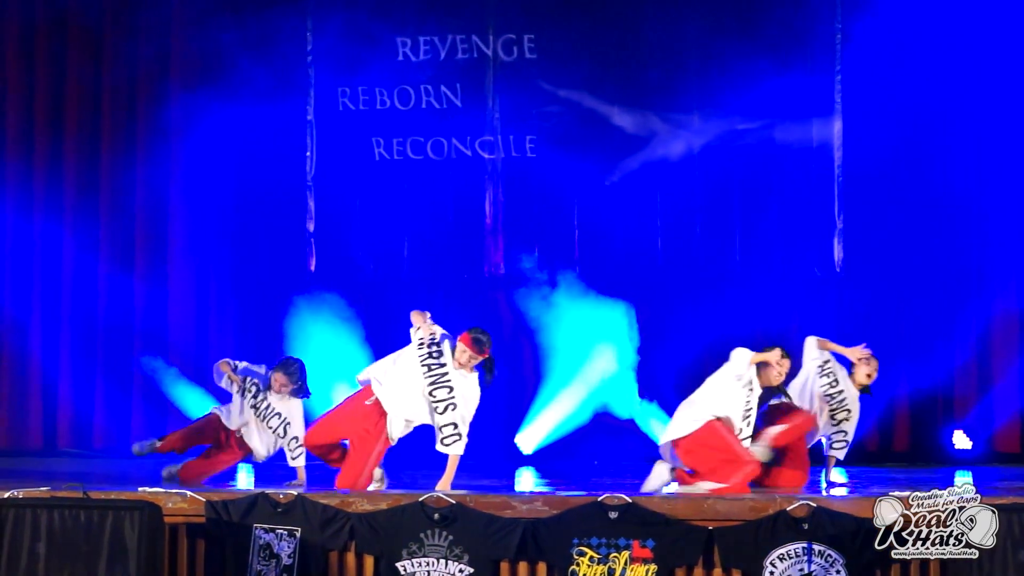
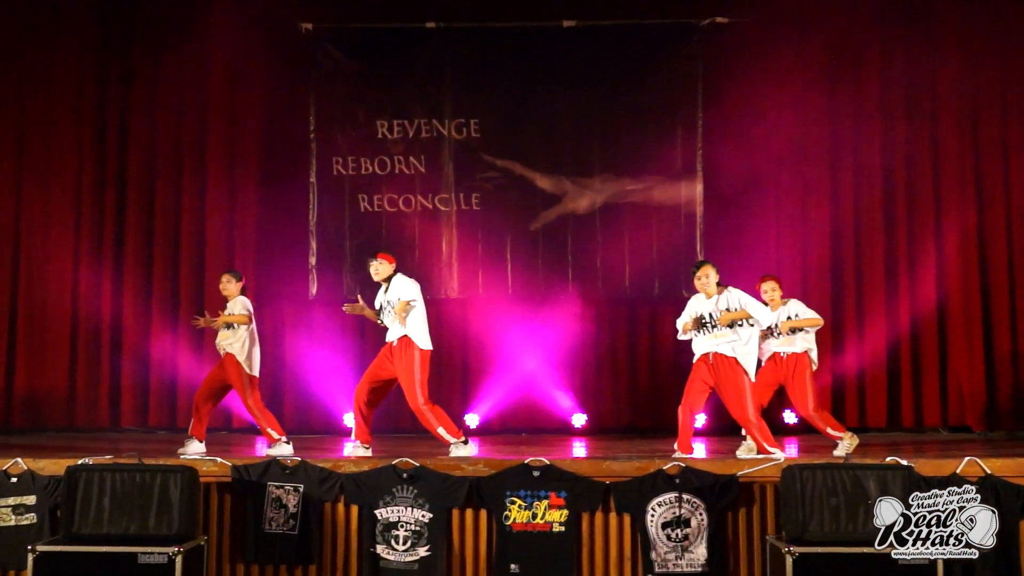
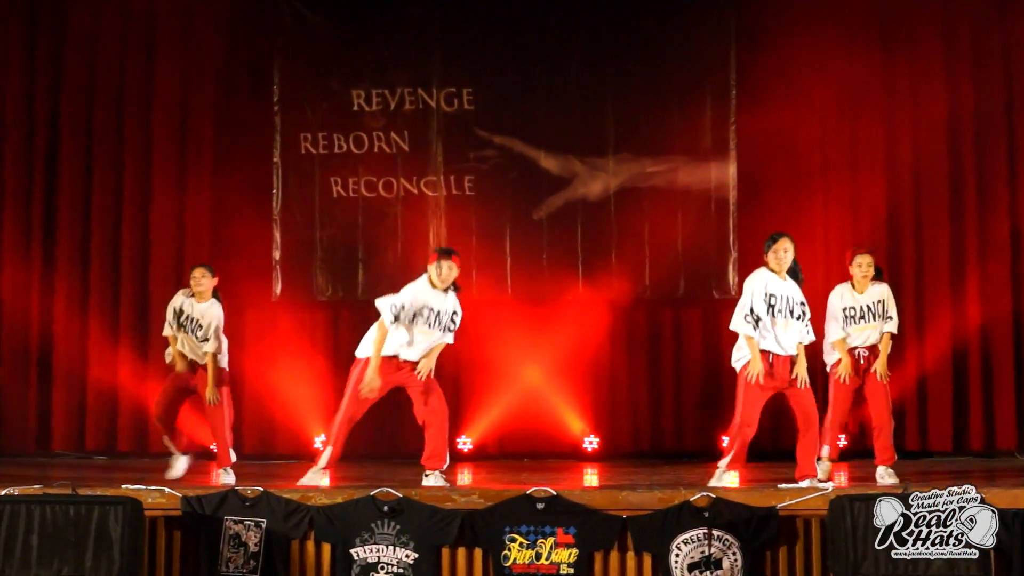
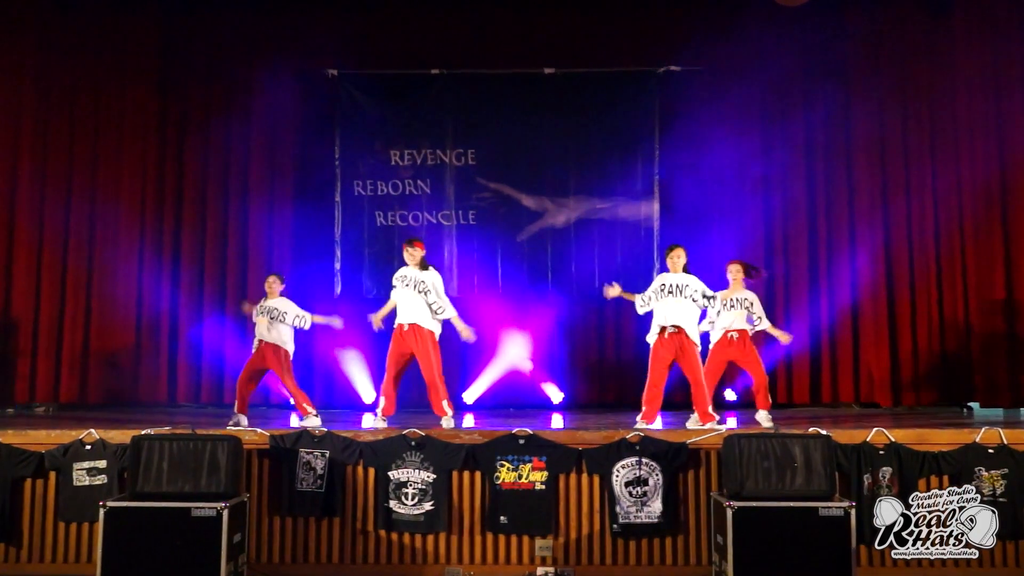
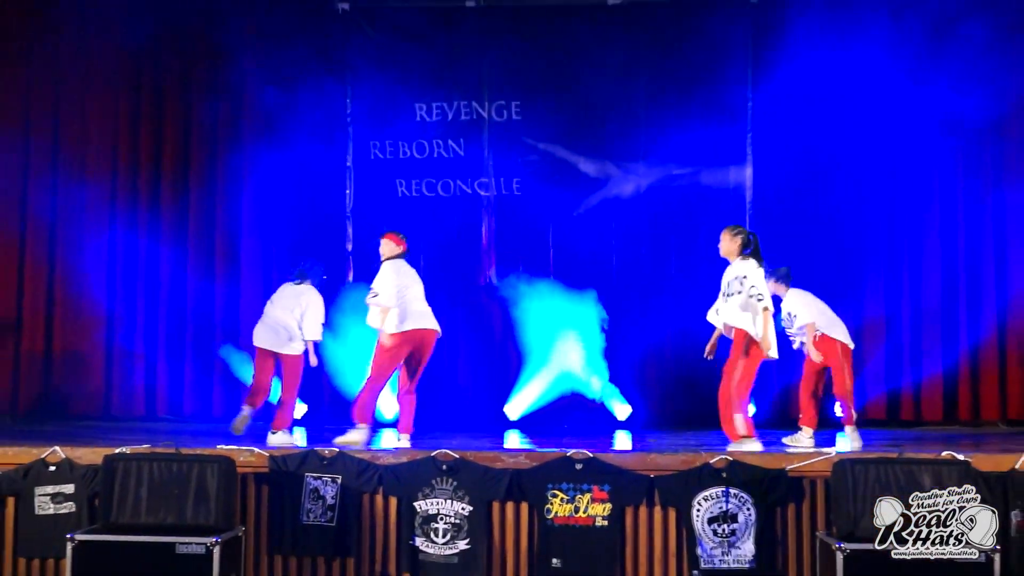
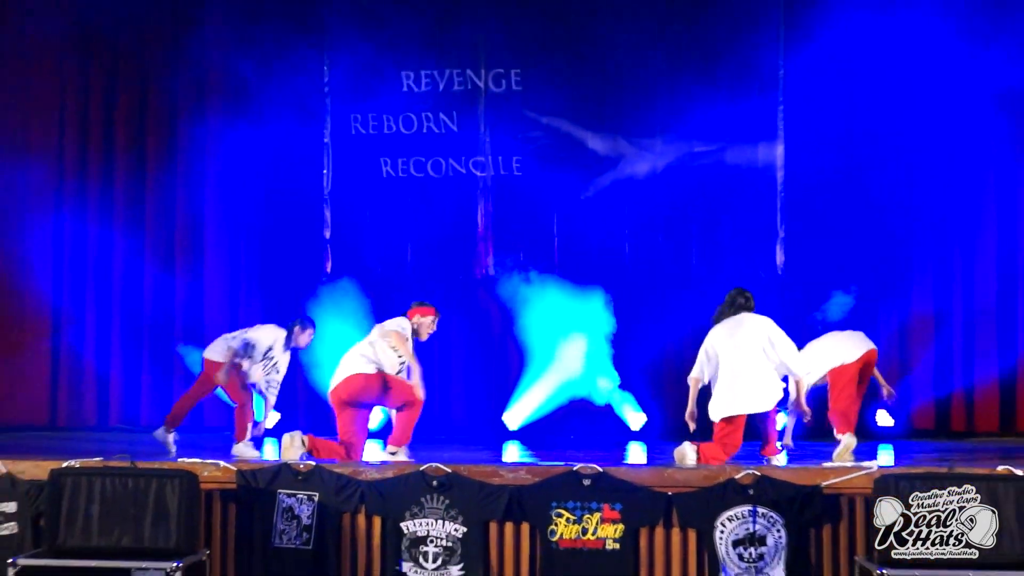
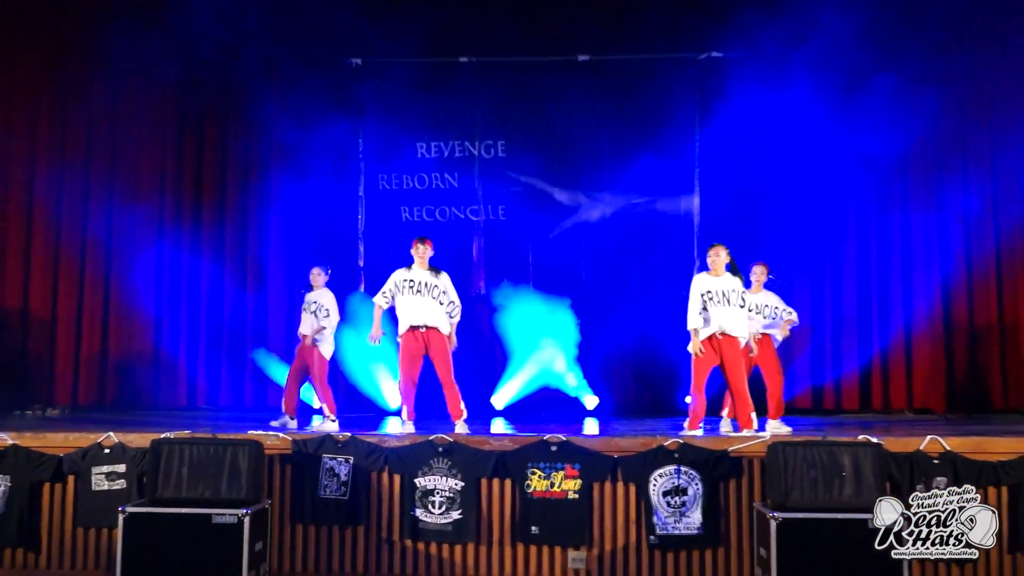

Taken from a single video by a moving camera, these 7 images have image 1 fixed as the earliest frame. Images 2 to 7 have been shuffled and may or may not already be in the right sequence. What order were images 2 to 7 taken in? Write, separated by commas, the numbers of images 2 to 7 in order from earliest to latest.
6, 5, 7, 4, 2, 3
